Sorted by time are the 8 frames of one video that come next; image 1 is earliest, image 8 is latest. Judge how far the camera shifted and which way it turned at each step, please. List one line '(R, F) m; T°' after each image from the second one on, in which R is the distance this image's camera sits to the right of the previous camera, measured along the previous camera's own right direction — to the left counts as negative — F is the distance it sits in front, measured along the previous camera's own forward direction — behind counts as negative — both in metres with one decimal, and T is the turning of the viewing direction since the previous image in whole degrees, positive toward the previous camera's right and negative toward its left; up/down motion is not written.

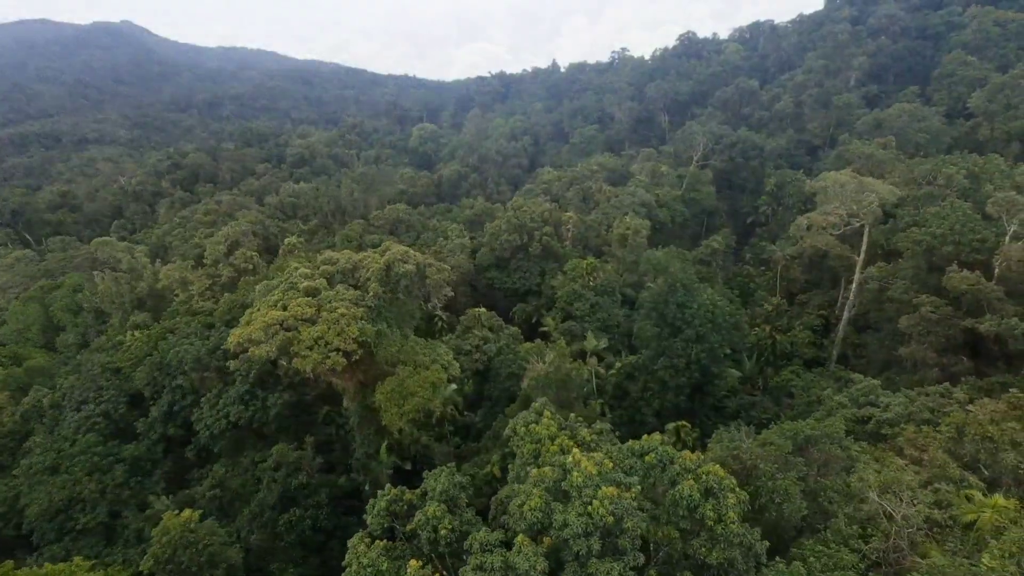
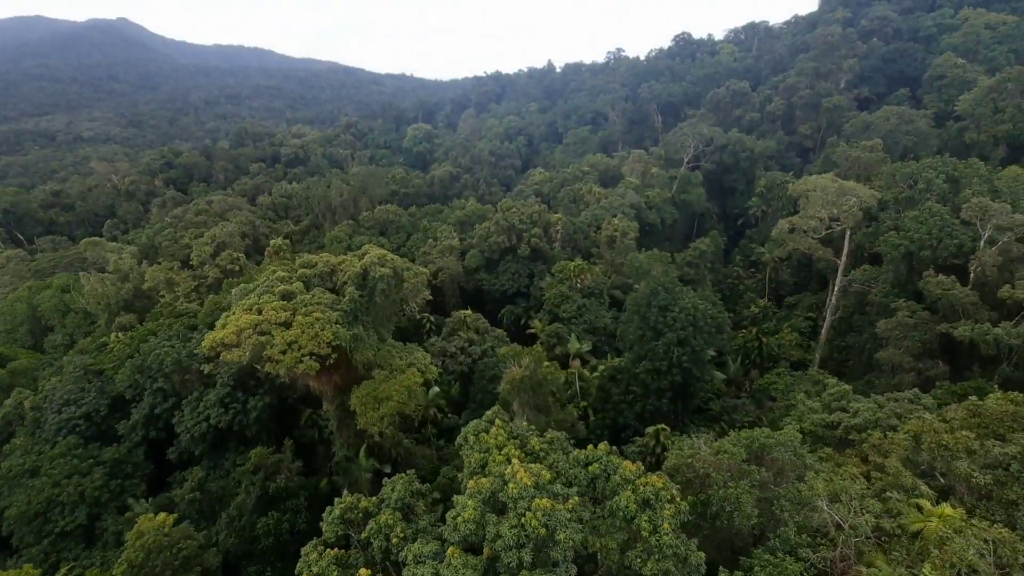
(+0.6, 0.0) m; 0°
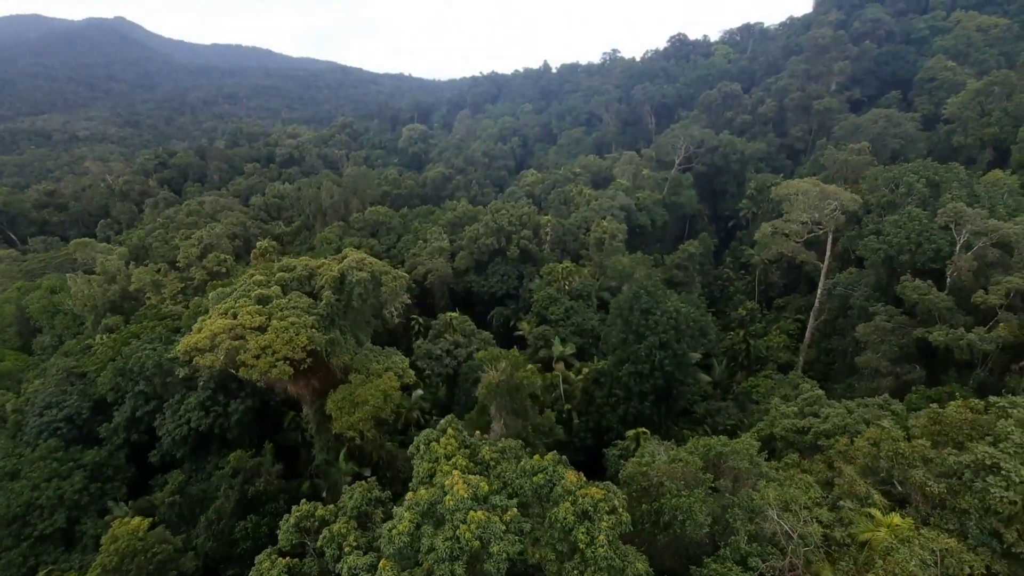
(+0.6, 0.0) m; 0°
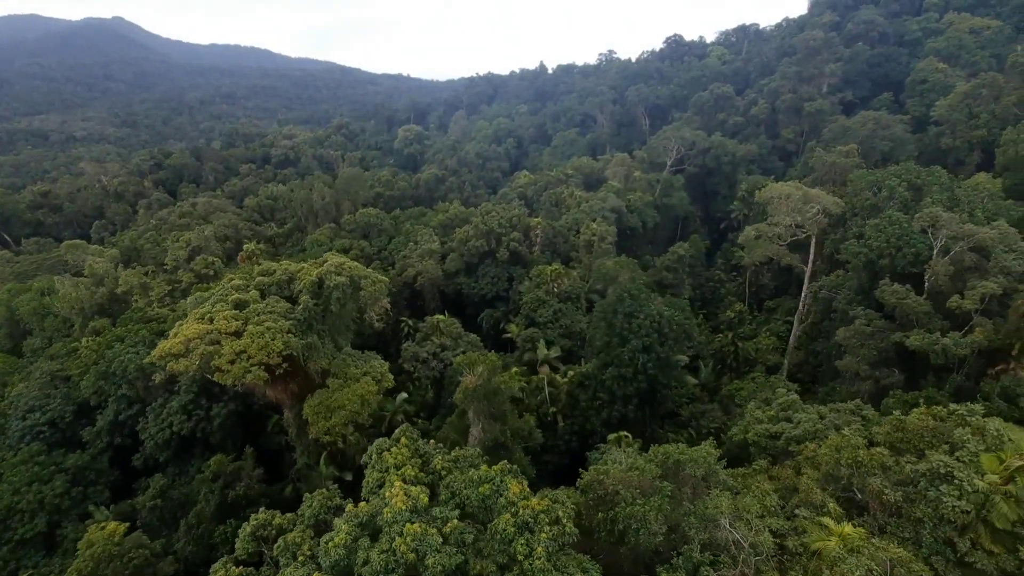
(+0.6, 0.0) m; 0°
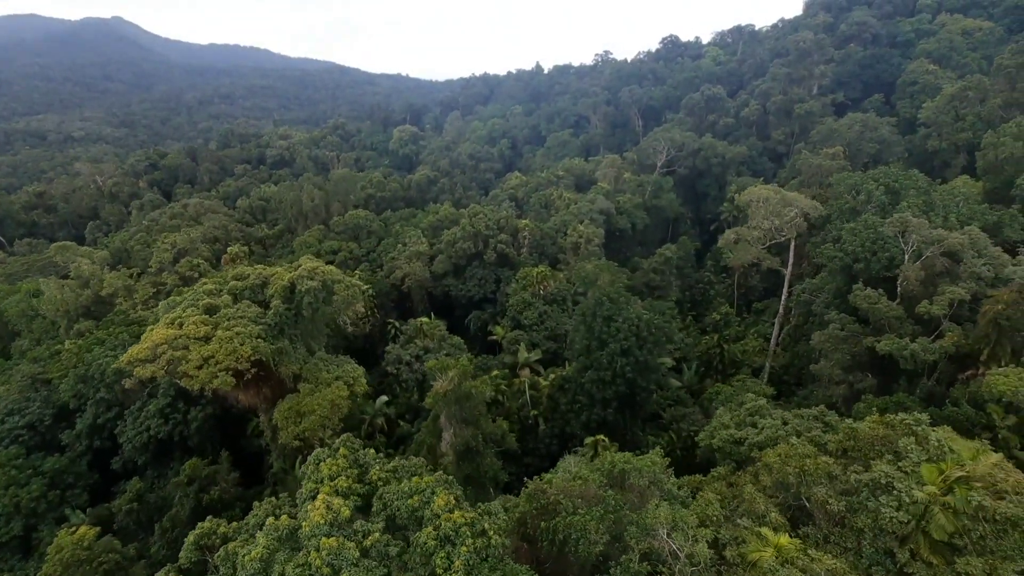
(+0.8, 0.0) m; 0°
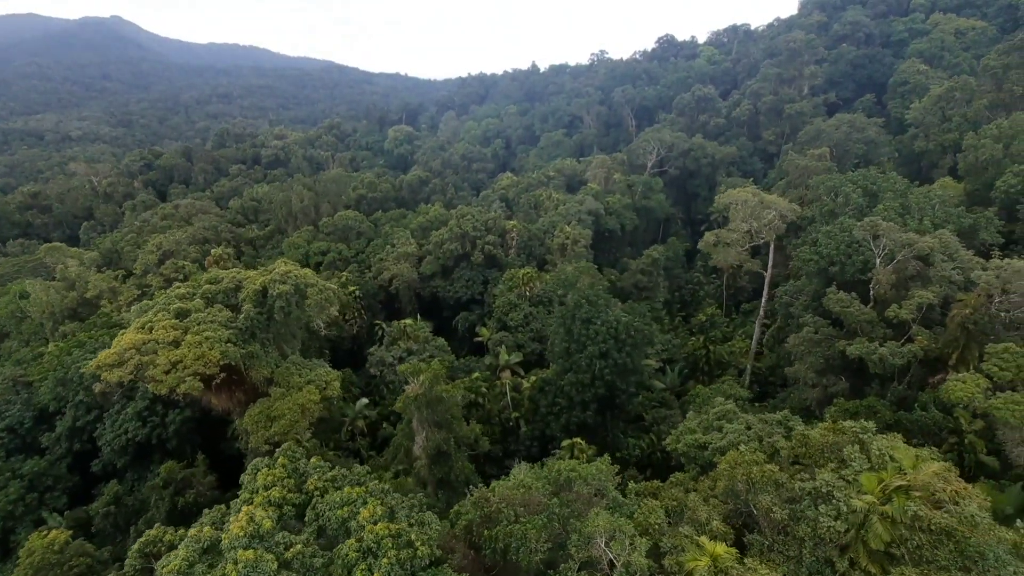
(+0.8, 0.0) m; 0°
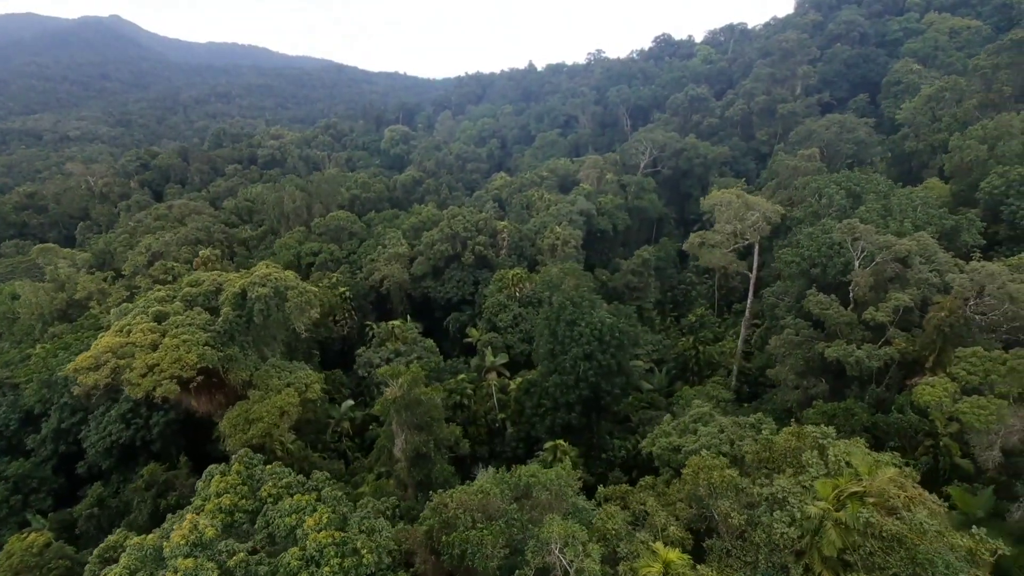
(+0.6, 0.0) m; 0°
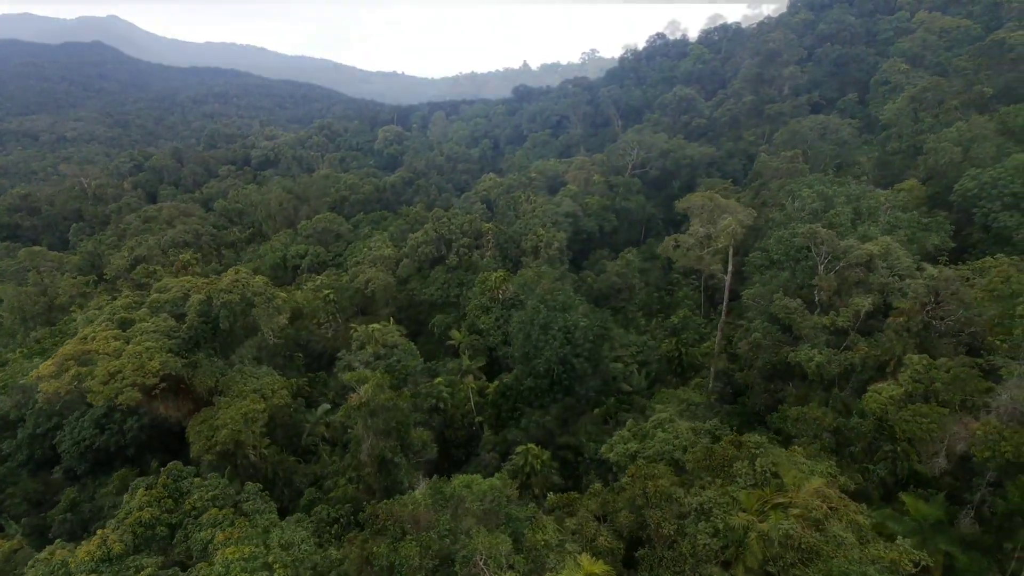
(+1.0, 0.0) m; 0°
